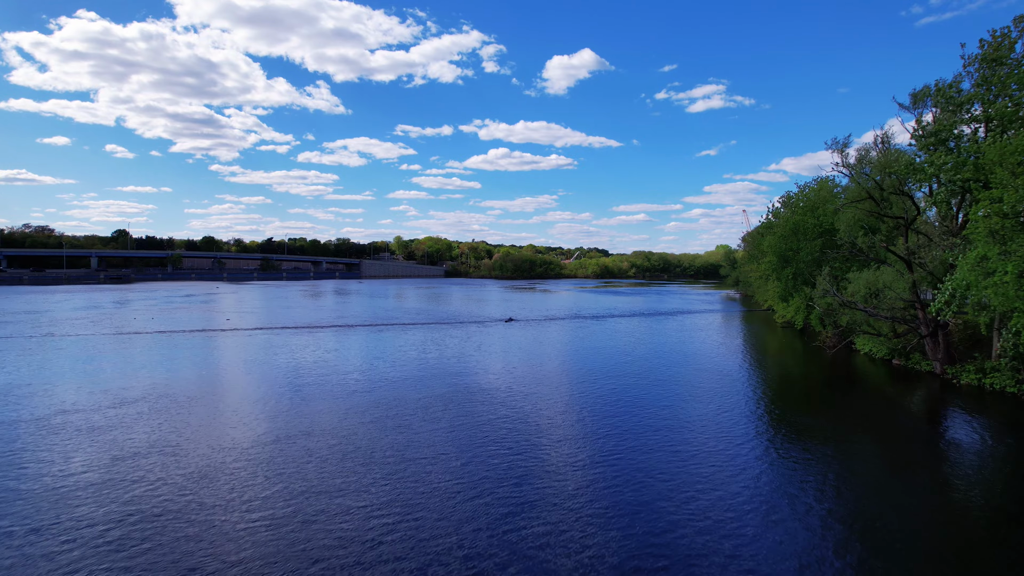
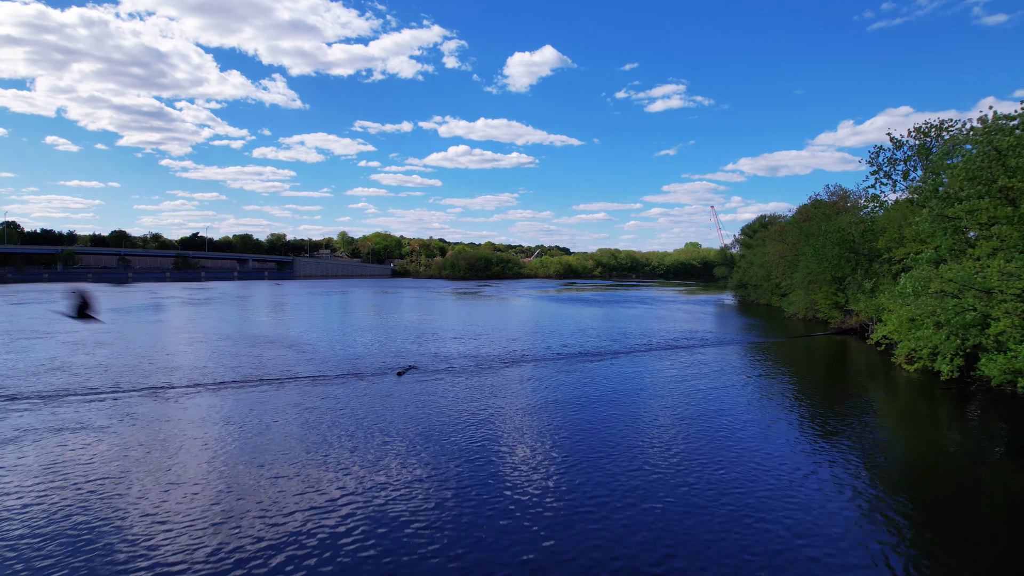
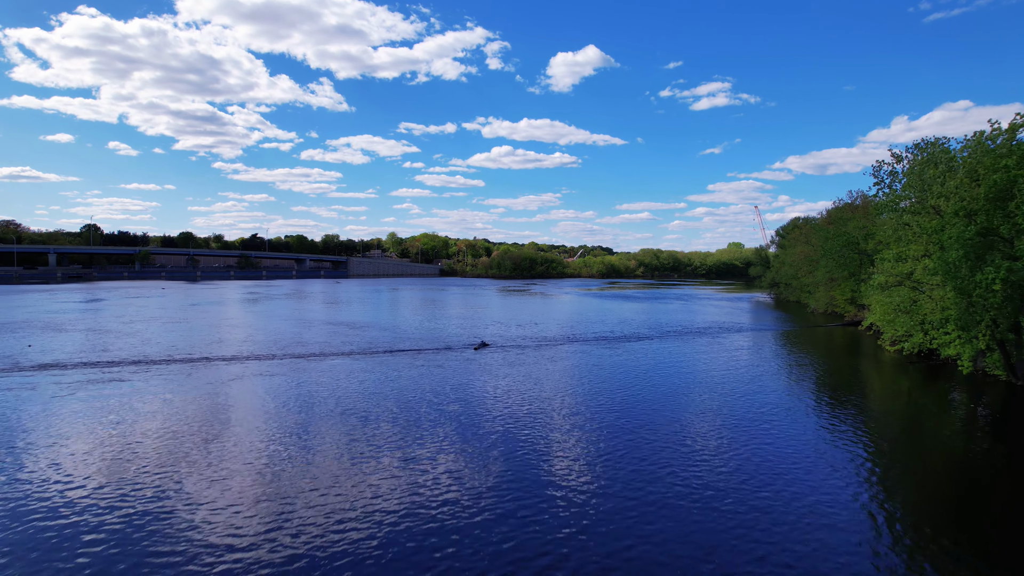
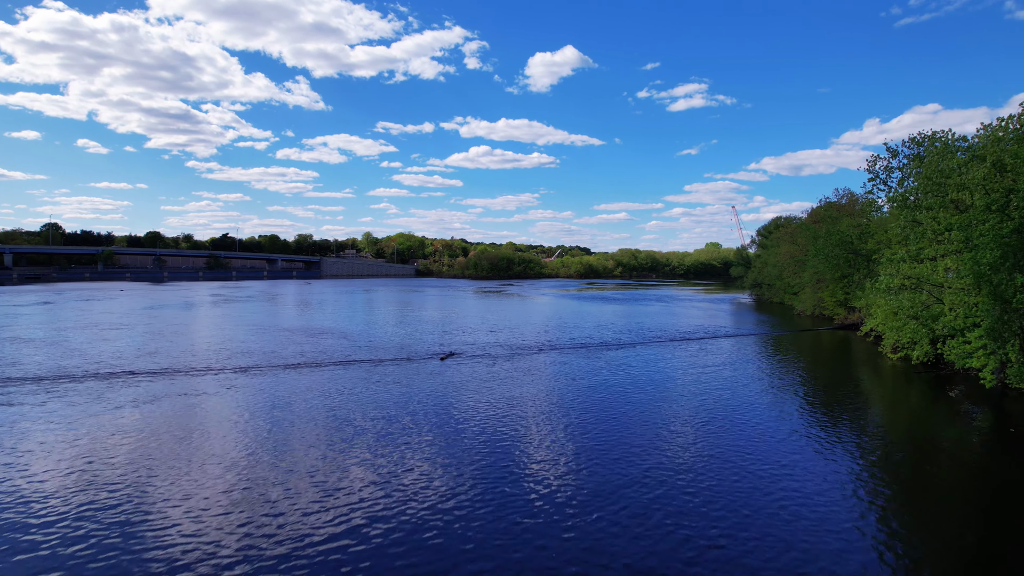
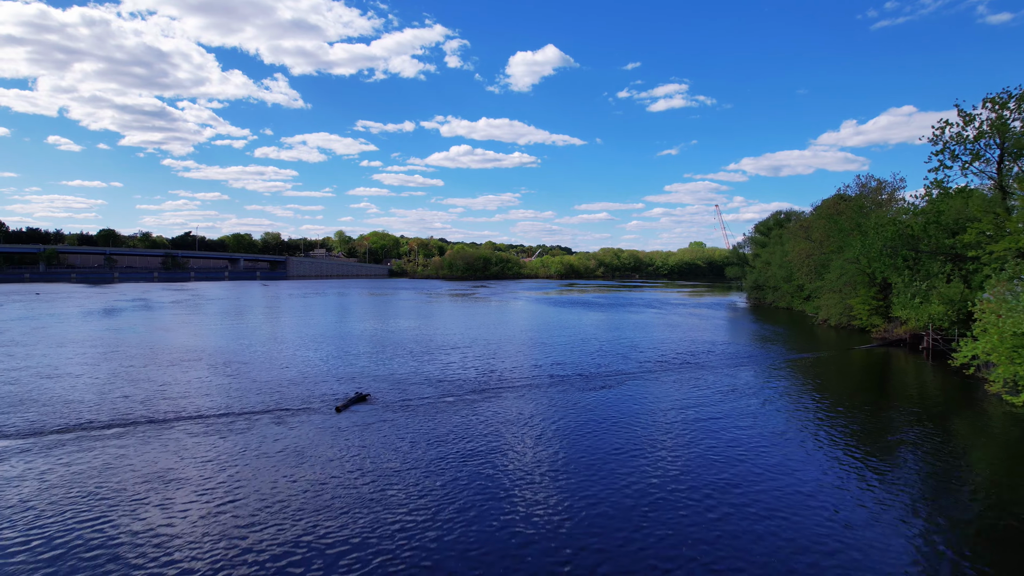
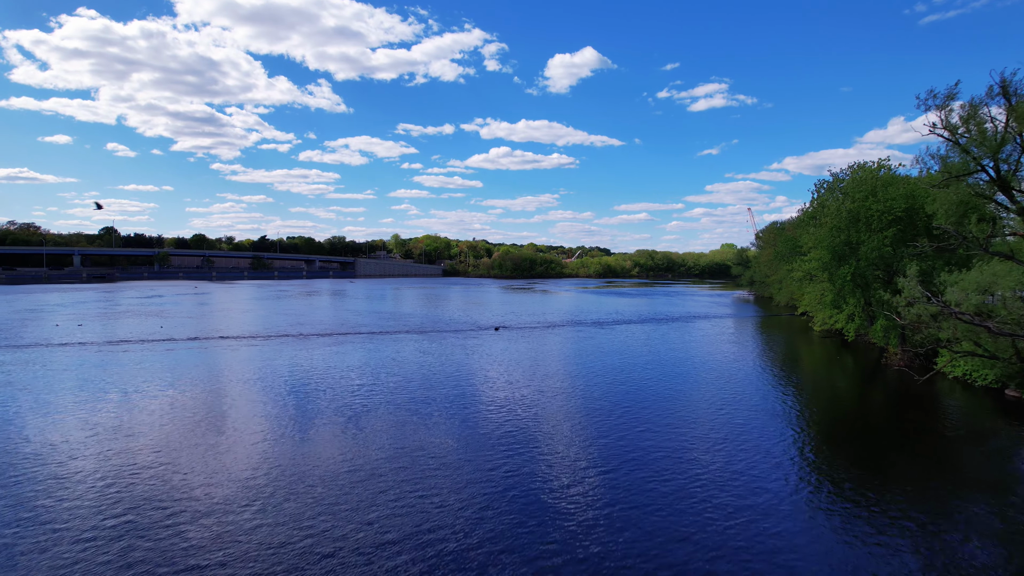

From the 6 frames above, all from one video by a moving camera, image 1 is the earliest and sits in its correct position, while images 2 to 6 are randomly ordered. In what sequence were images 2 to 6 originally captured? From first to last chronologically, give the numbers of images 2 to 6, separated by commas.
6, 3, 4, 2, 5
